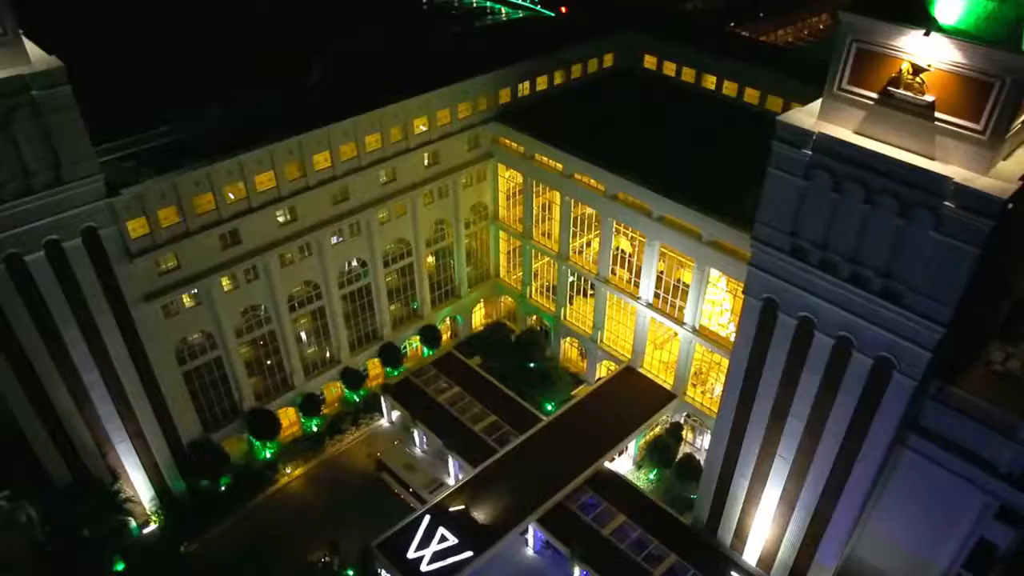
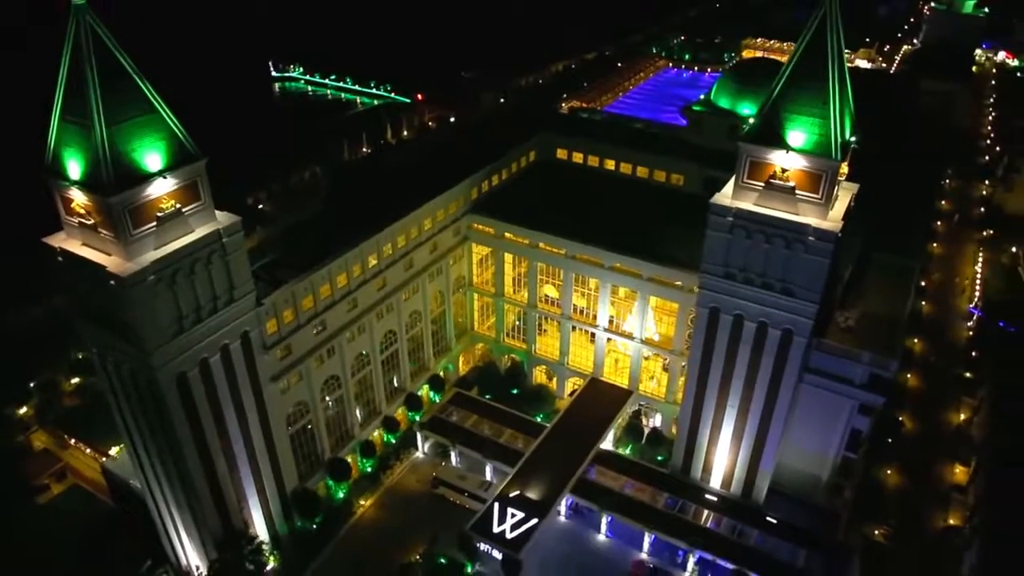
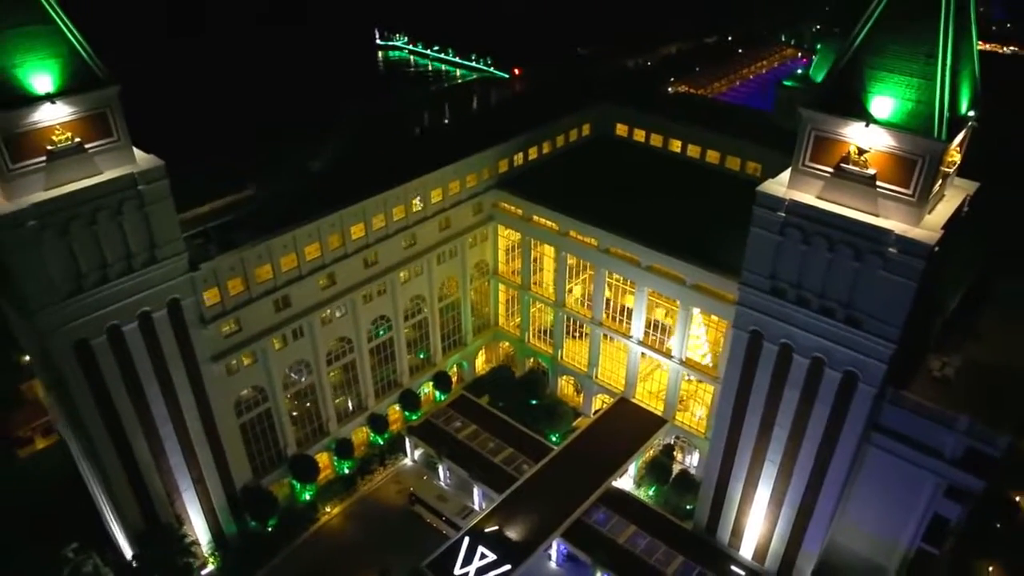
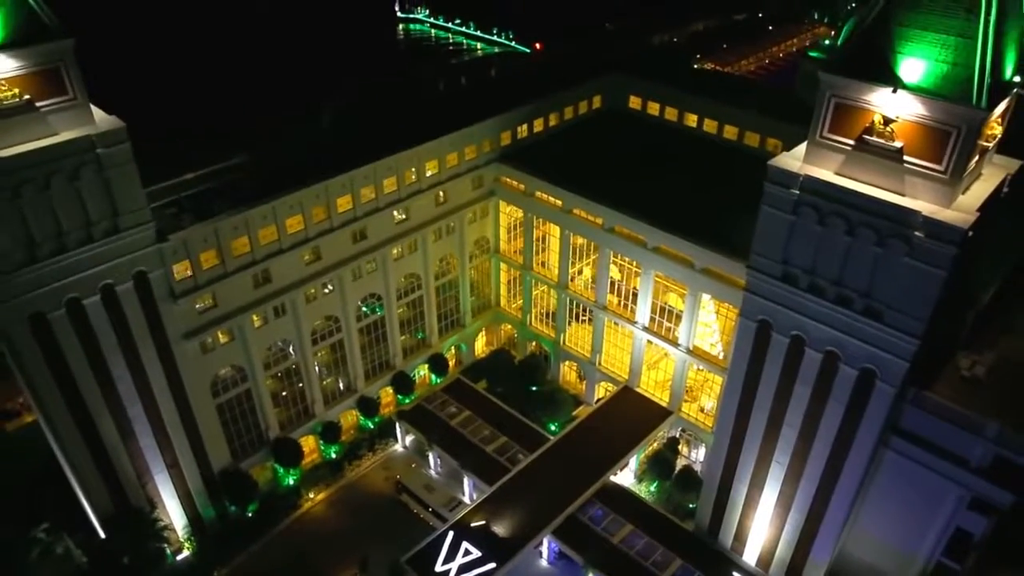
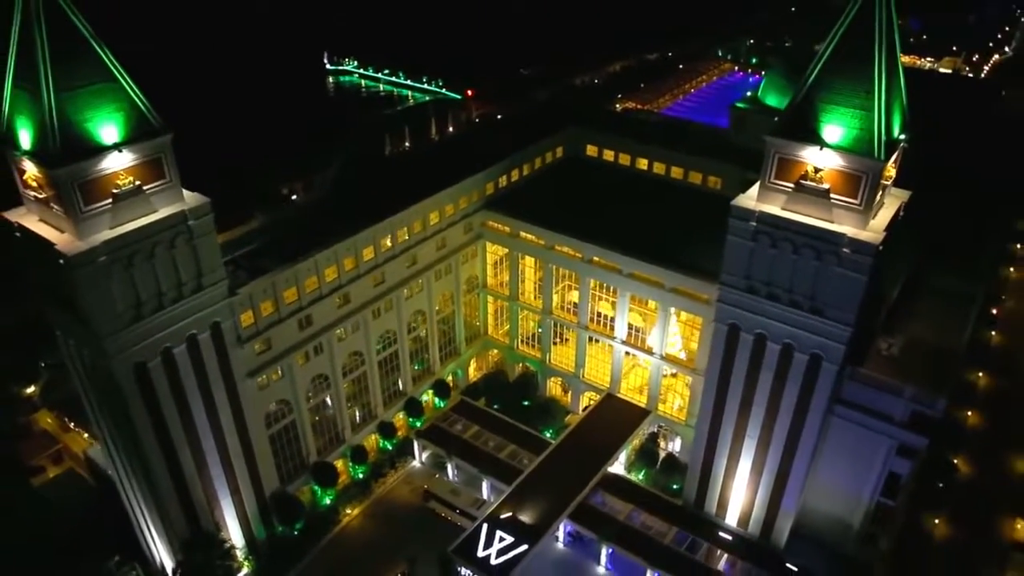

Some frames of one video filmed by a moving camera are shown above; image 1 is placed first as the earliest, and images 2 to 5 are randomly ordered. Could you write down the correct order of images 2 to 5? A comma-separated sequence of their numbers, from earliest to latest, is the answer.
4, 3, 5, 2
